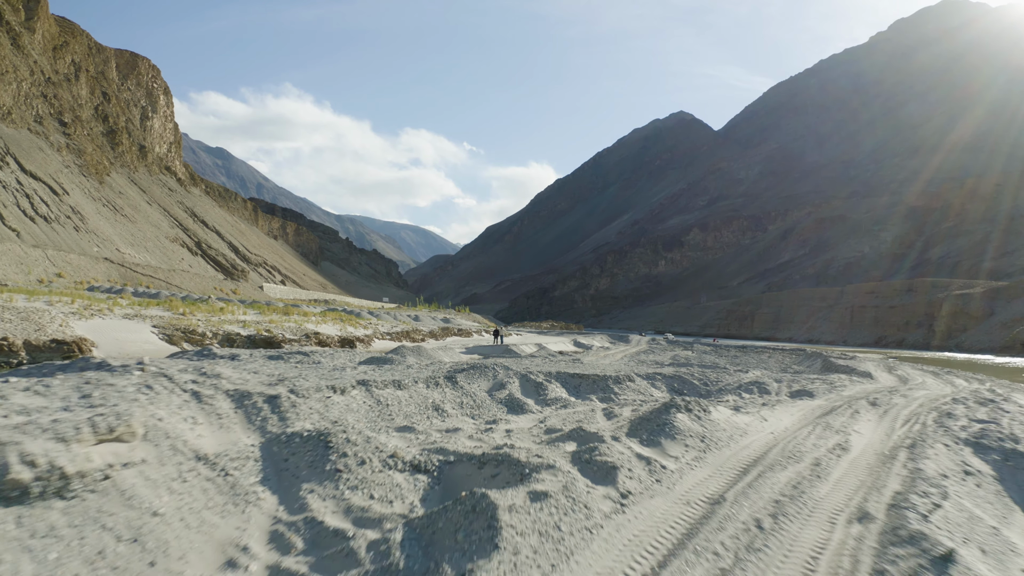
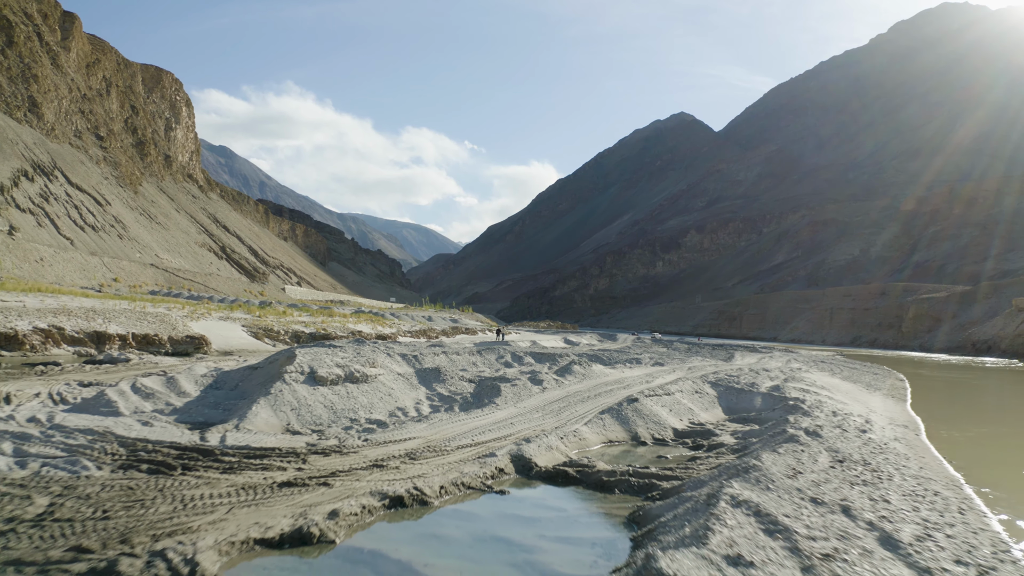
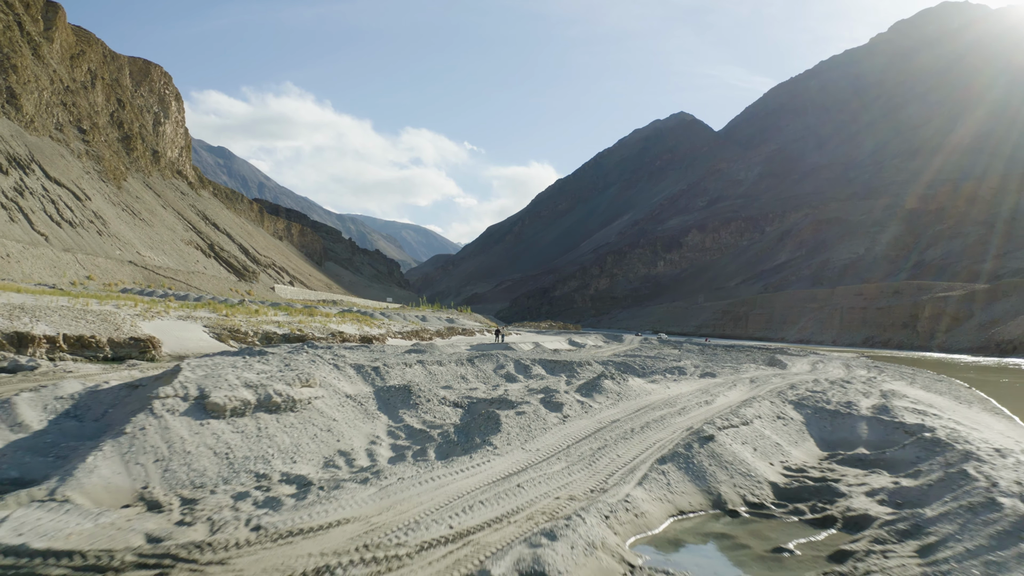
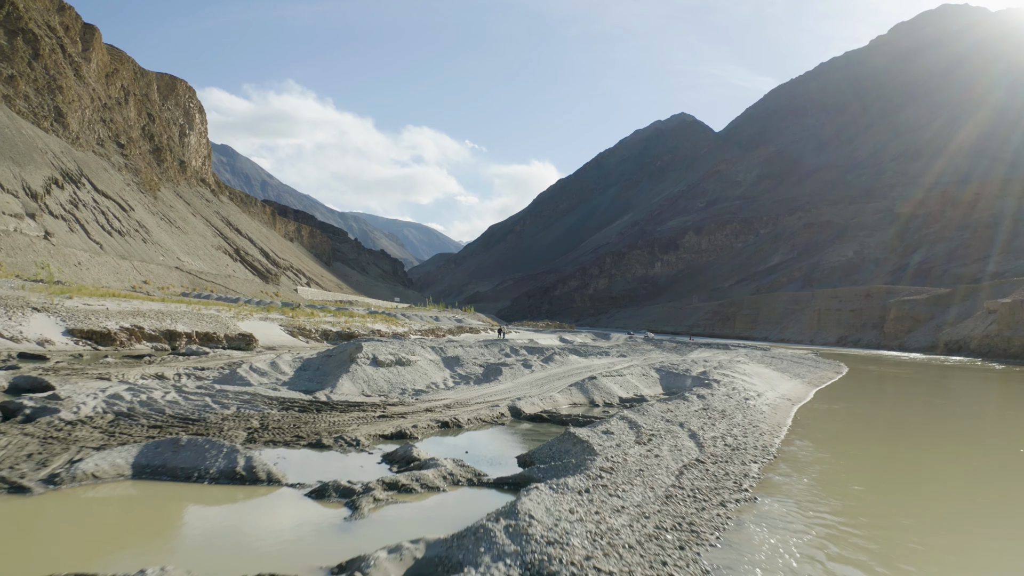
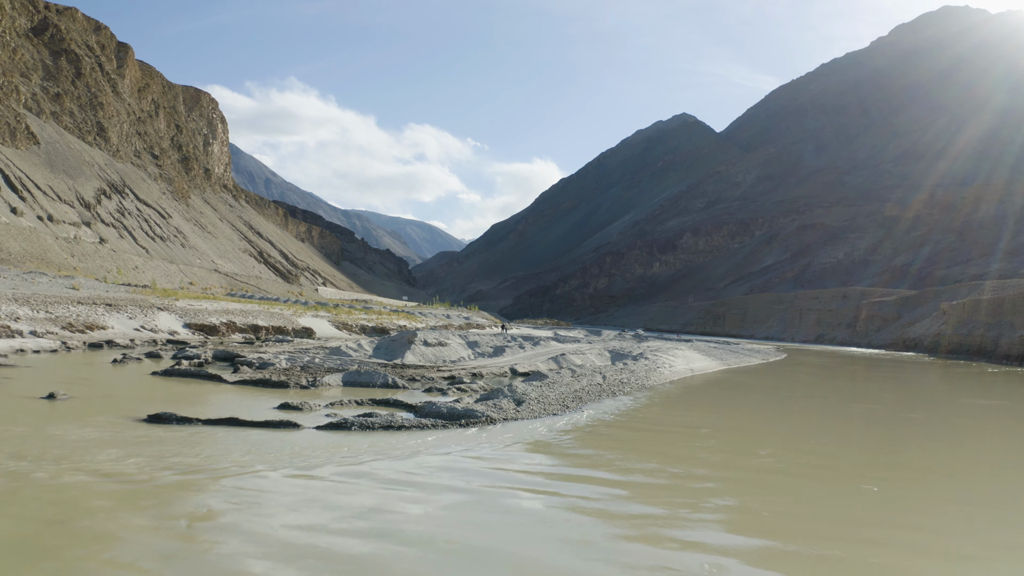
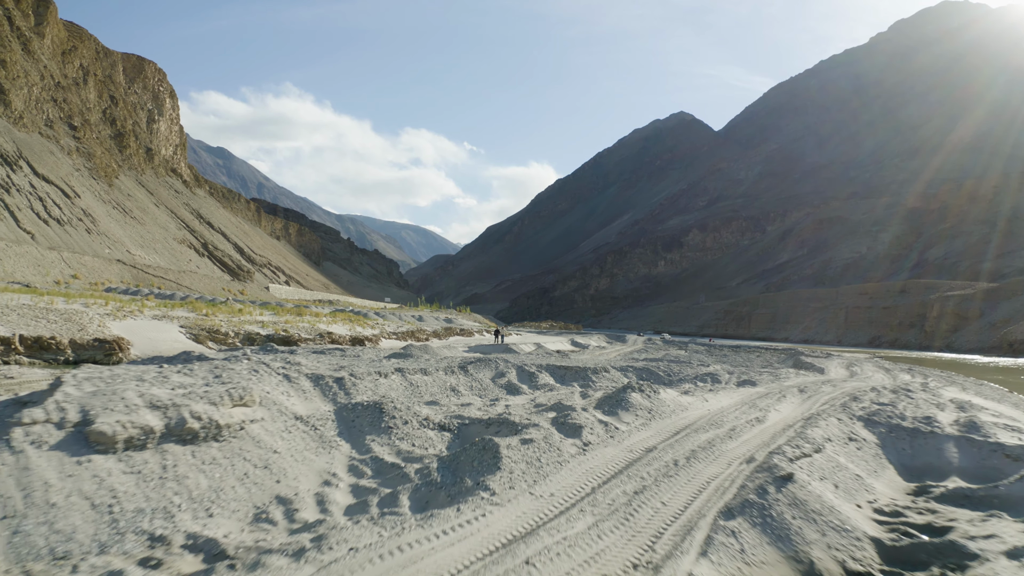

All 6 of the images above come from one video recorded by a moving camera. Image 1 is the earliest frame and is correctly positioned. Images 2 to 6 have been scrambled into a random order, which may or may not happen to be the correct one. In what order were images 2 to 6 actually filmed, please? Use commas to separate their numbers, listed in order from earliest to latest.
6, 3, 2, 4, 5
